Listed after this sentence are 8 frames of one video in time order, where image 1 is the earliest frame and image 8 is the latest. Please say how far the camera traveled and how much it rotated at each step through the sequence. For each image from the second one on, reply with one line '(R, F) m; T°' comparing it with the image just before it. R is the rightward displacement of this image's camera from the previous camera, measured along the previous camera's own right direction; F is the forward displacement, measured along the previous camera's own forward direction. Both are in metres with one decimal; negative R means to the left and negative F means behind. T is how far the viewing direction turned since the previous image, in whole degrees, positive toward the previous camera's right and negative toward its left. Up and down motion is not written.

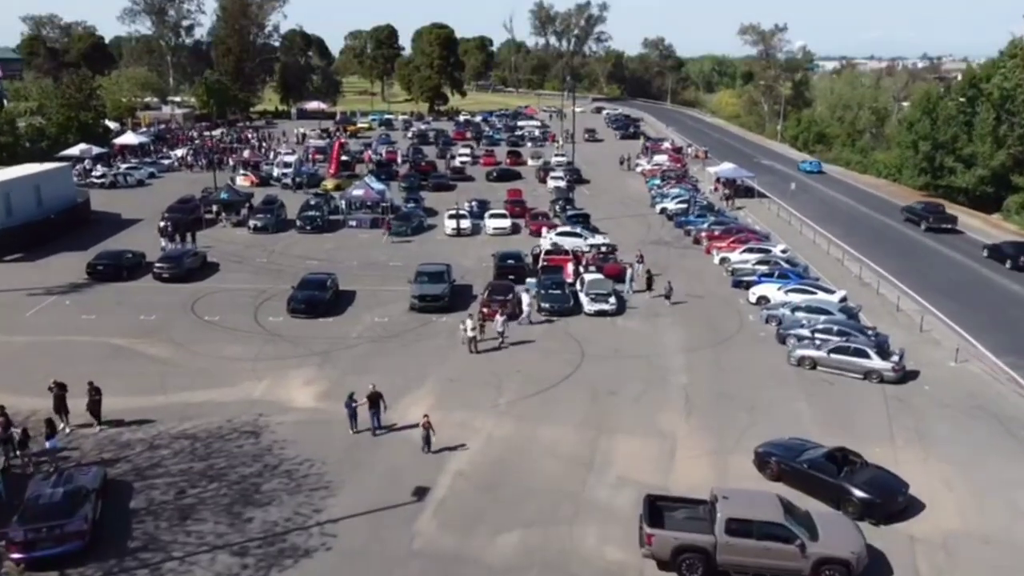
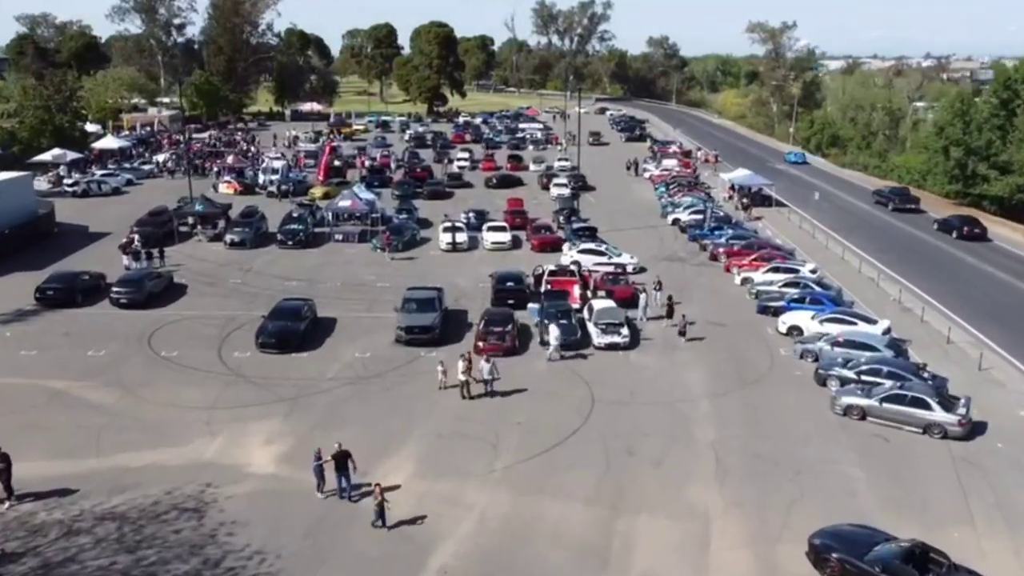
(+0.1, +3.8) m; 0°
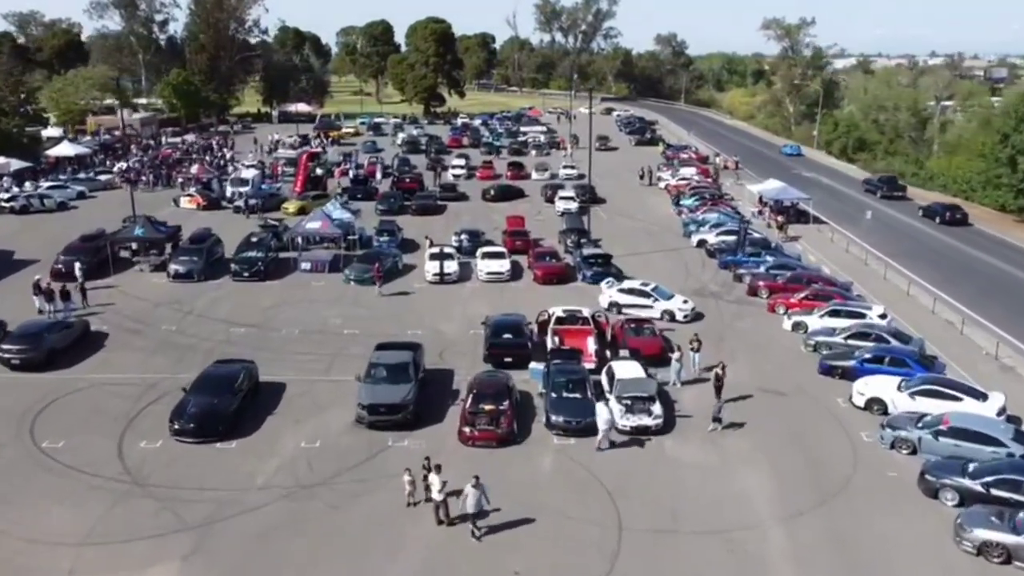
(+0.2, +6.9) m; 0°
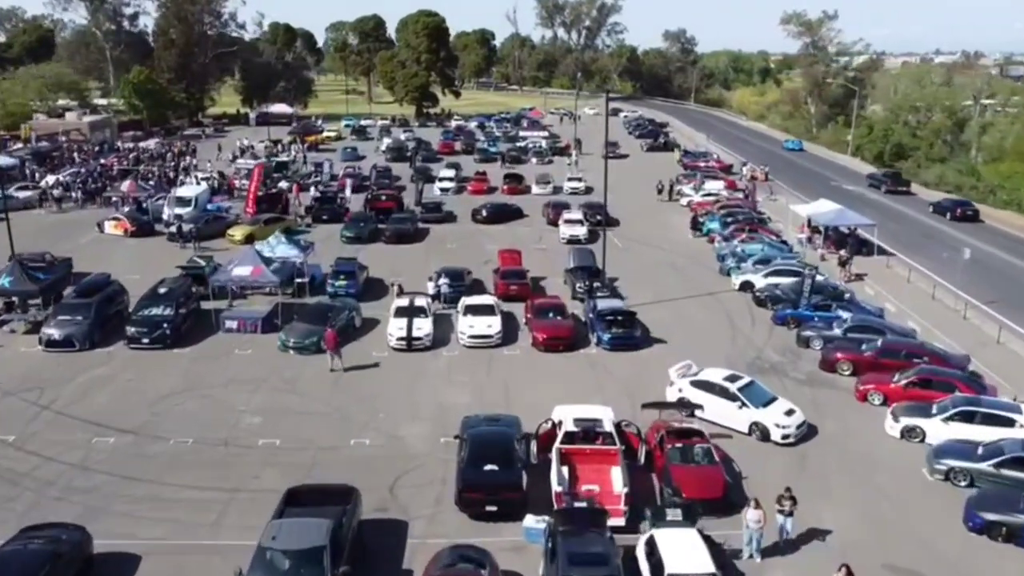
(+0.3, +9.1) m; 0°
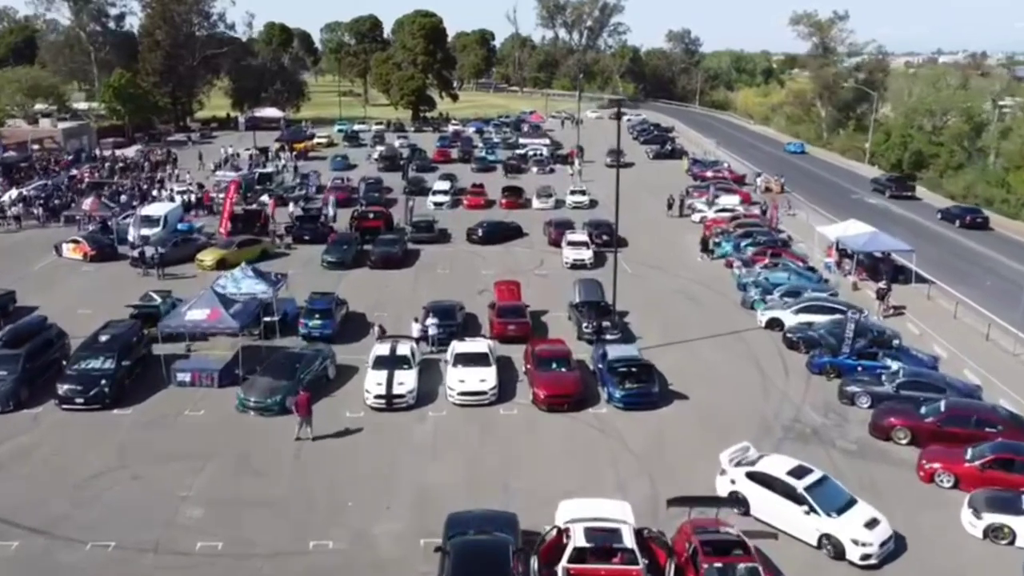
(+0.1, +3.9) m; 0°
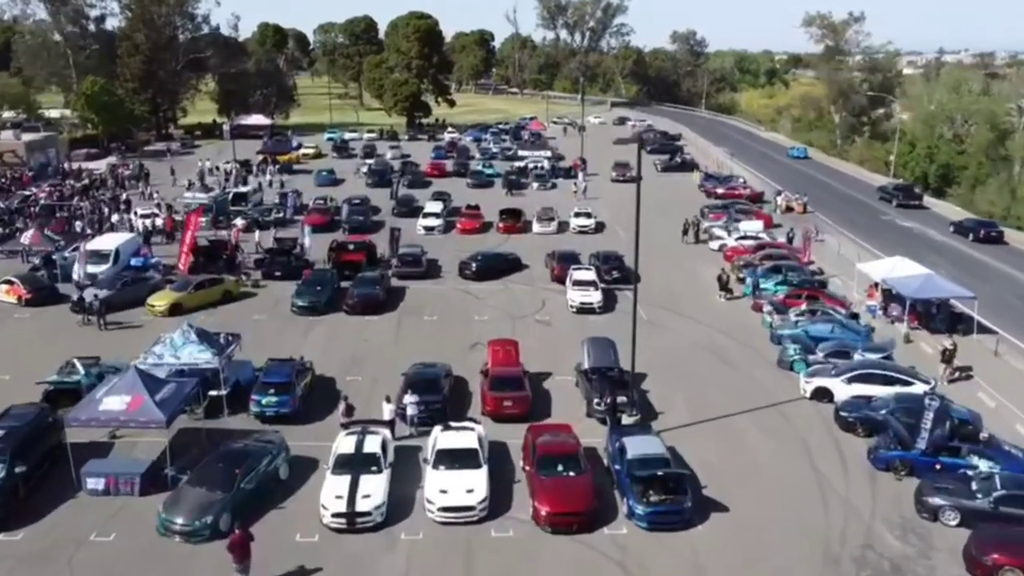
(+0.1, +4.9) m; 0°
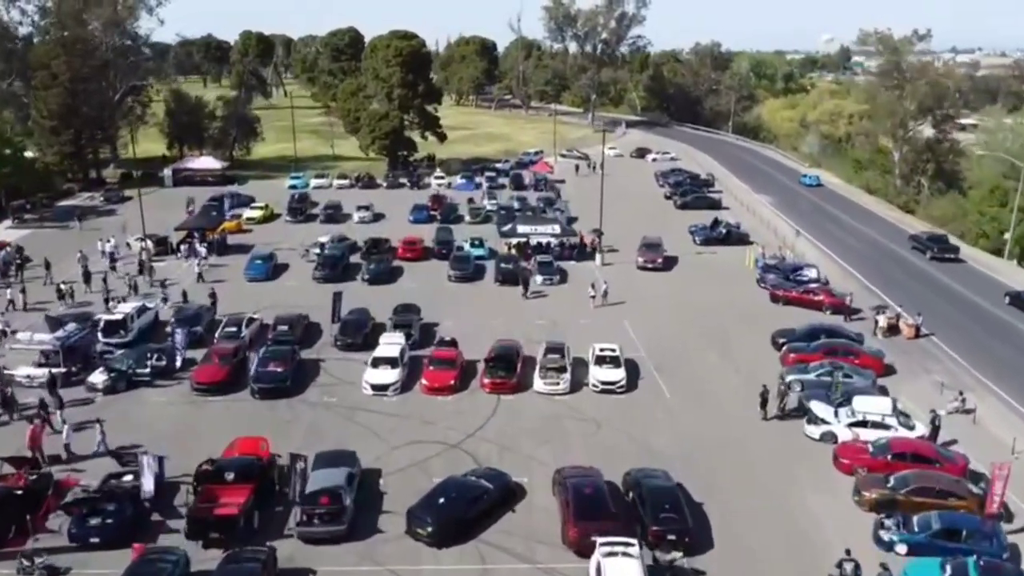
(+0.6, +16.0) m; 0°
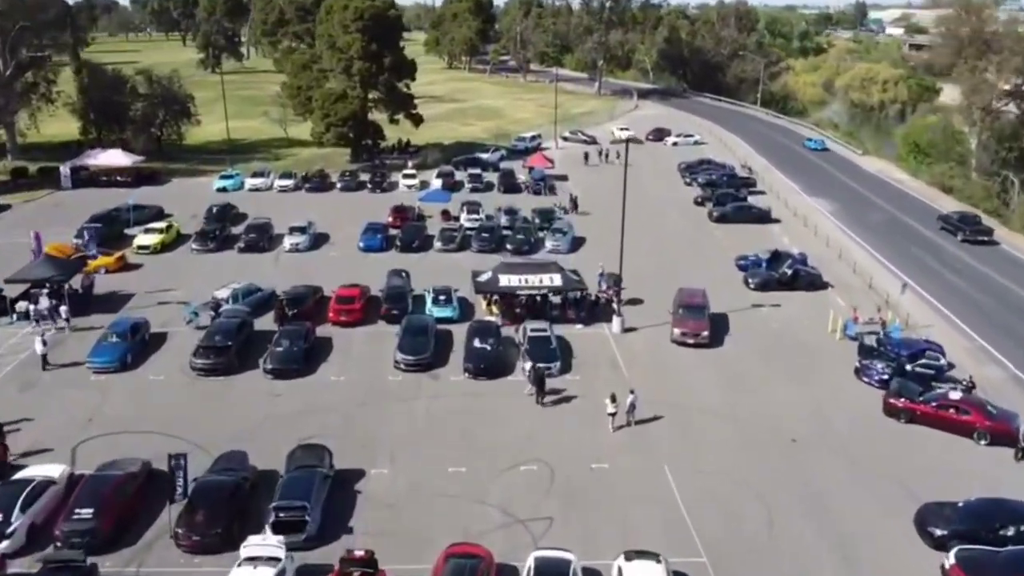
(+1.0, +16.1) m; 0°
